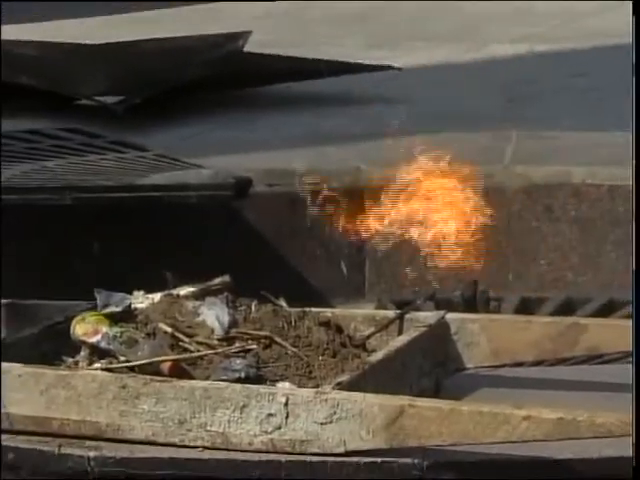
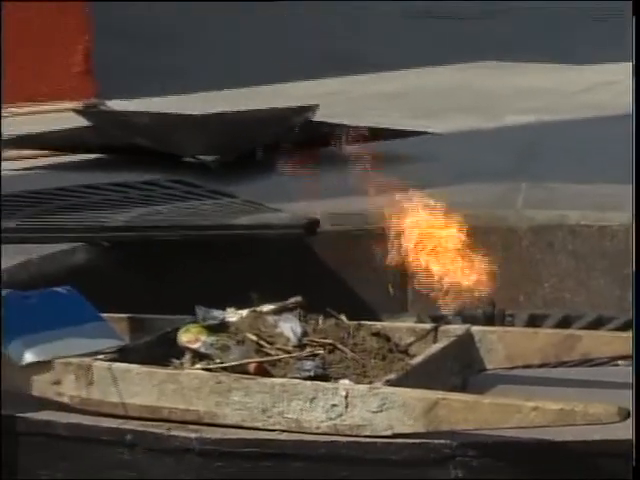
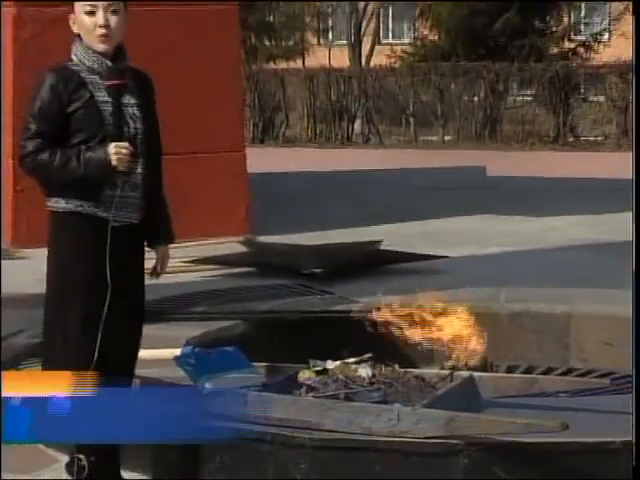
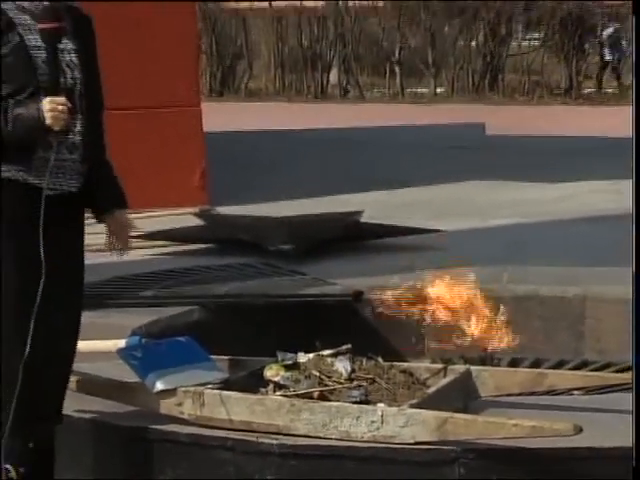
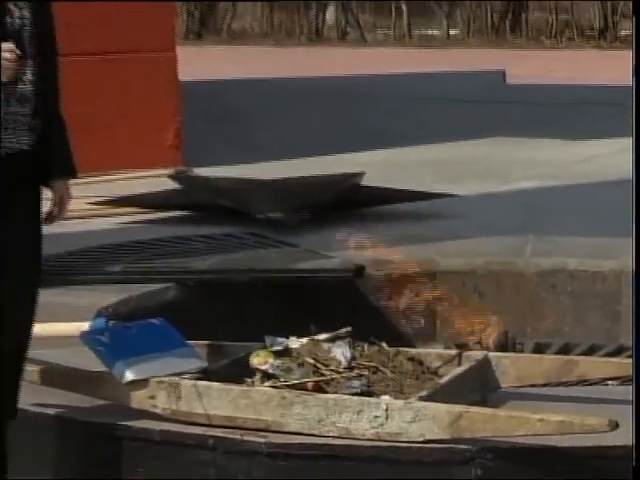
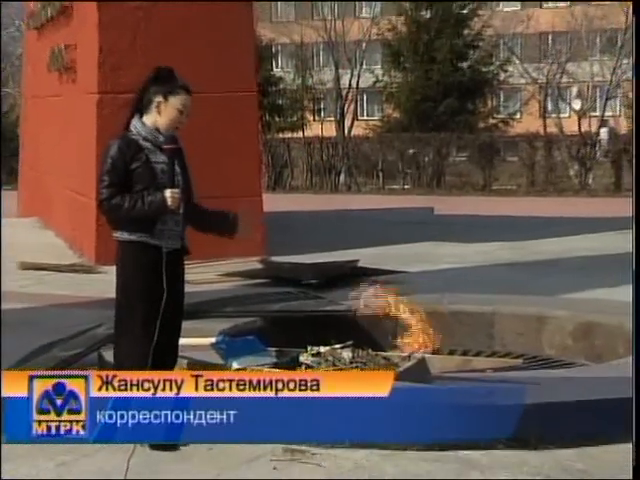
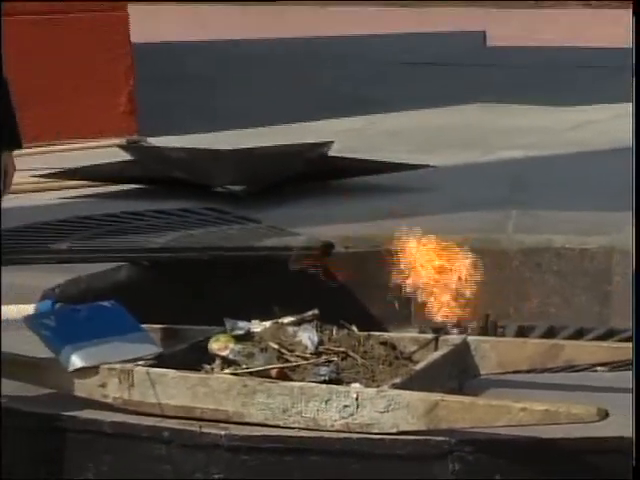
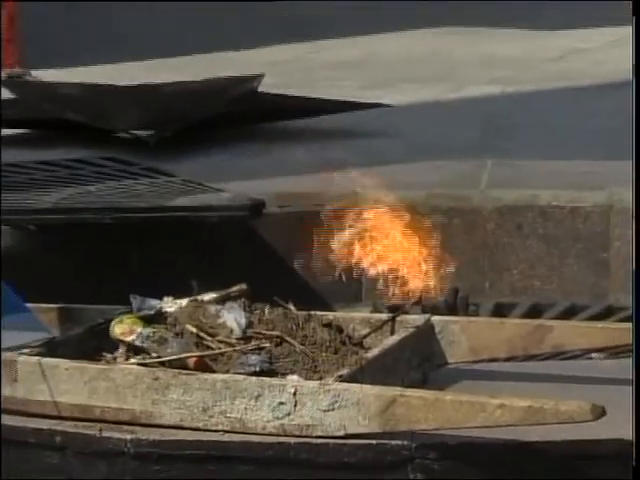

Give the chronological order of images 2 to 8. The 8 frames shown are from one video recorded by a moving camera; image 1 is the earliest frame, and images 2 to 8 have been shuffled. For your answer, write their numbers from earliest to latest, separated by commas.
8, 2, 7, 5, 4, 3, 6
